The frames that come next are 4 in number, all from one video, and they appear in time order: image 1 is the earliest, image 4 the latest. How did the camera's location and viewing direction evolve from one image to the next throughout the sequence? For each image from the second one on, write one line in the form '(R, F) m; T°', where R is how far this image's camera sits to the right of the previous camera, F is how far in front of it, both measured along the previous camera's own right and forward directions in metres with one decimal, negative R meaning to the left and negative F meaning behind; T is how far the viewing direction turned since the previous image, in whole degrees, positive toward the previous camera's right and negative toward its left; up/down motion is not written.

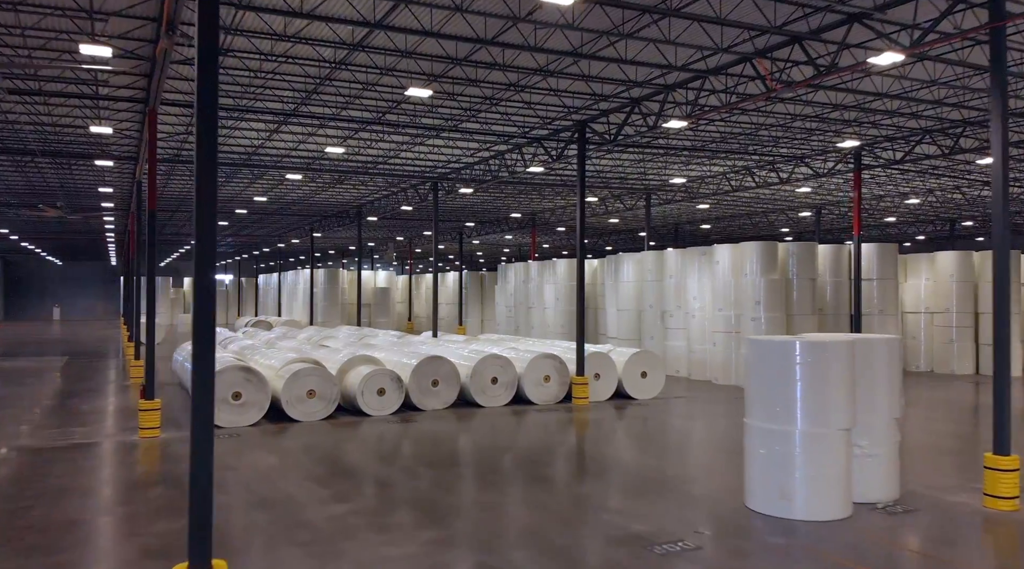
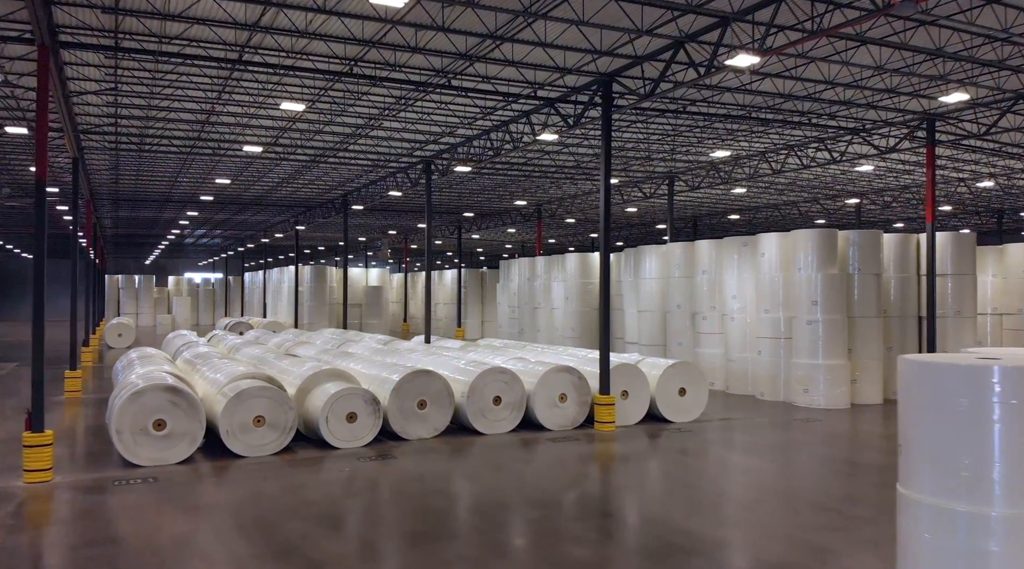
(-0.1, +3.7) m; 0°
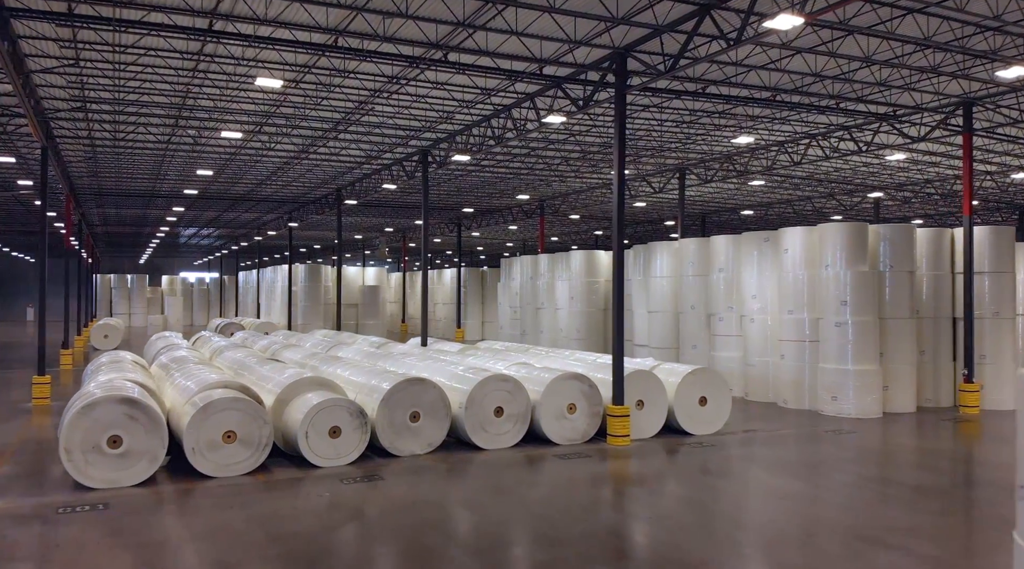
(0.0, +1.4) m; 0°
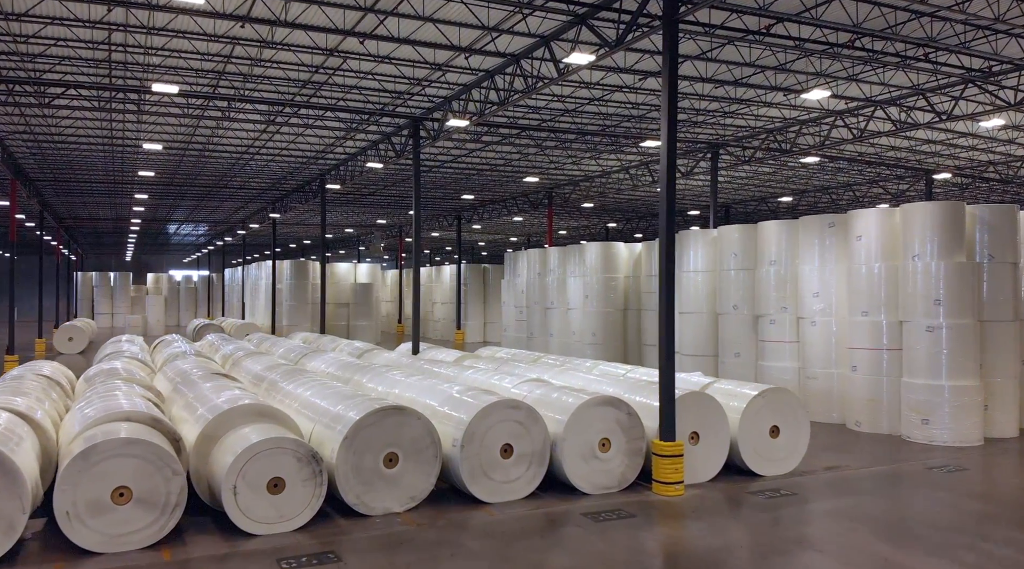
(-0.1, +3.3) m; 0°
